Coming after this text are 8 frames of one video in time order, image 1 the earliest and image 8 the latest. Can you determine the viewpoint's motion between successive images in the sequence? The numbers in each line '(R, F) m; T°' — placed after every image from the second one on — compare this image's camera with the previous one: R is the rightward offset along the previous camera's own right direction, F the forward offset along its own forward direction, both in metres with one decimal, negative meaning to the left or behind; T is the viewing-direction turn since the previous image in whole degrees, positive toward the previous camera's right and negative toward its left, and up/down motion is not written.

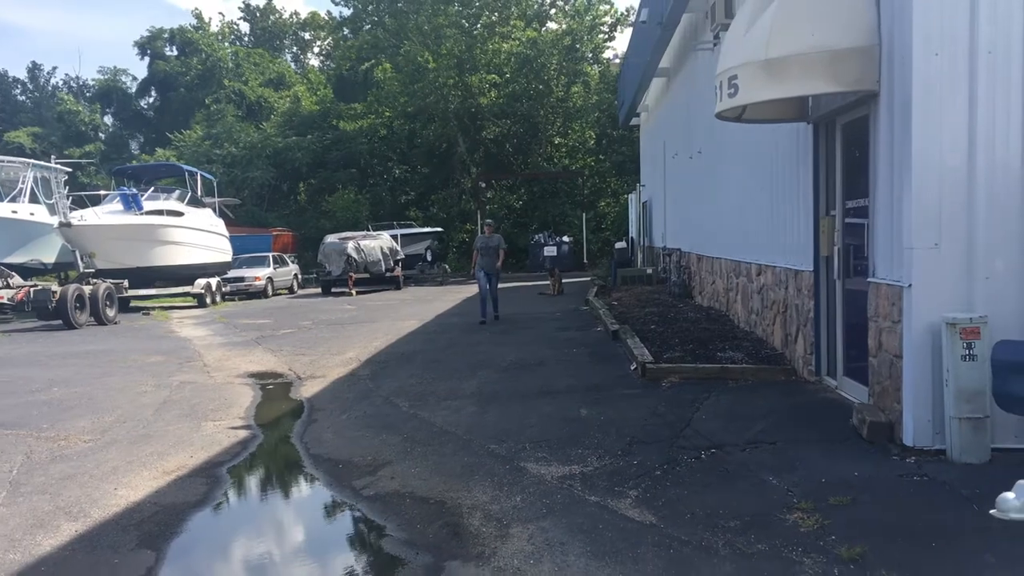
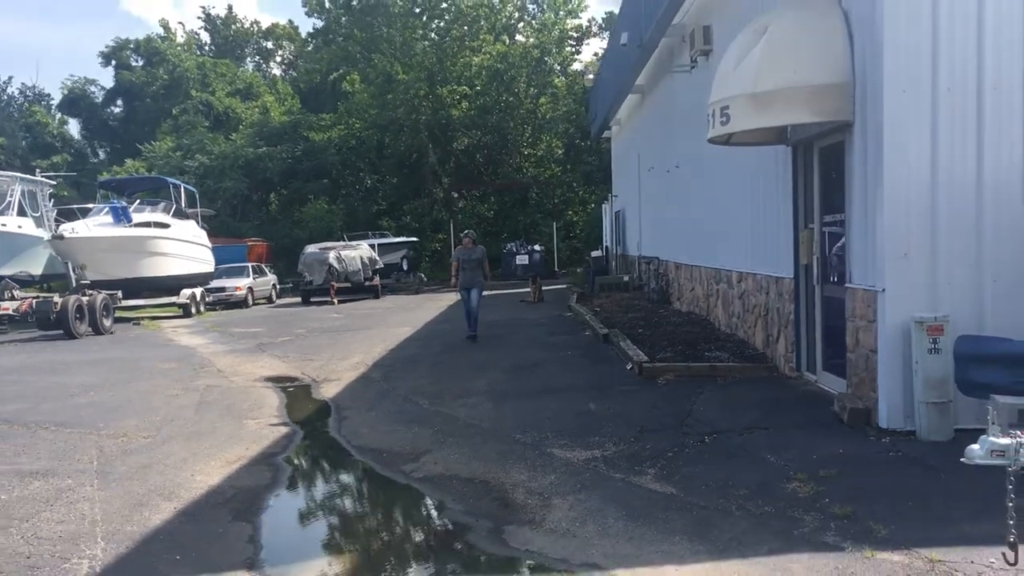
(-0.5, -0.9) m; +2°
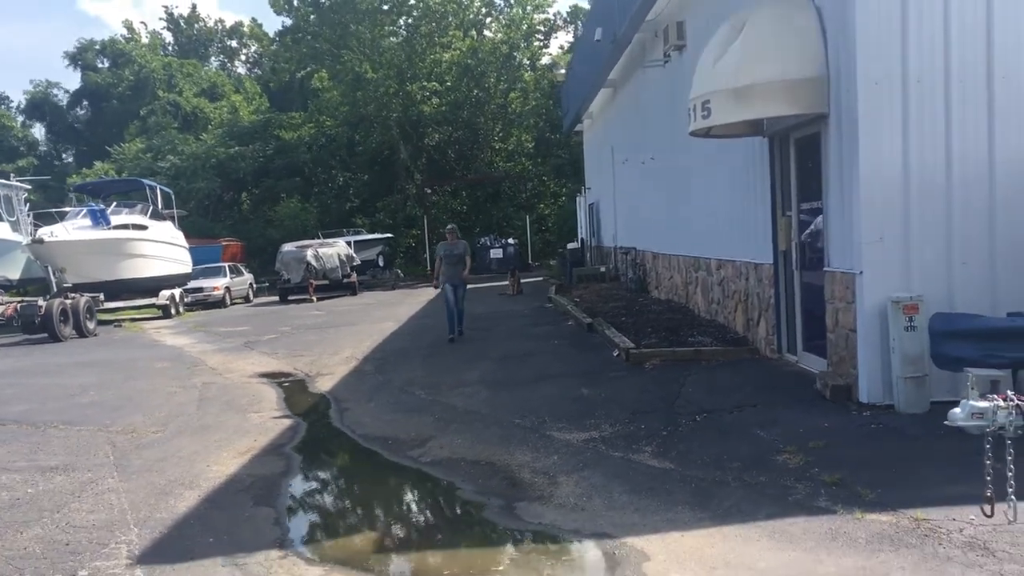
(-0.2, -0.3) m; +2°
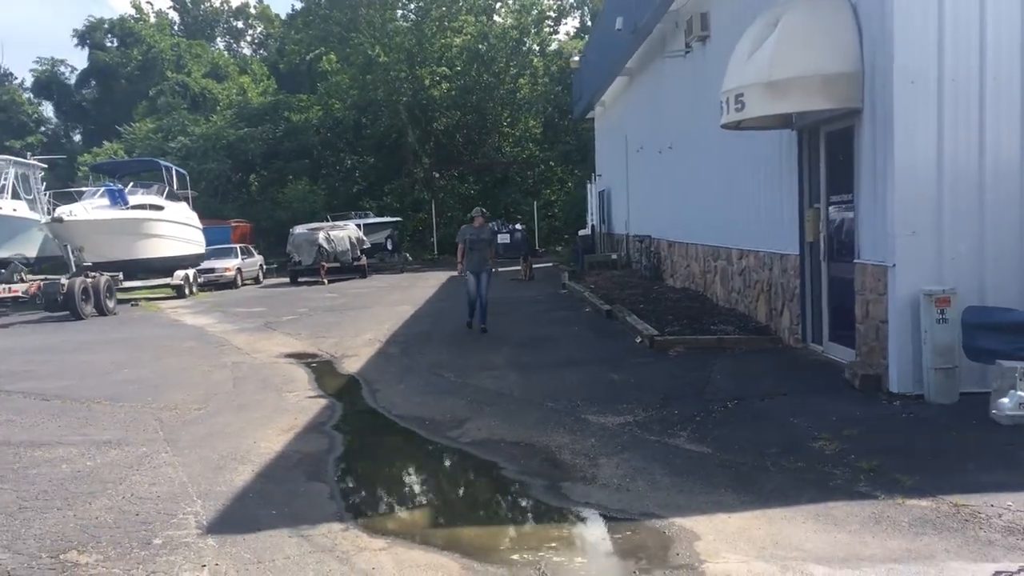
(-0.3, -0.2) m; 0°
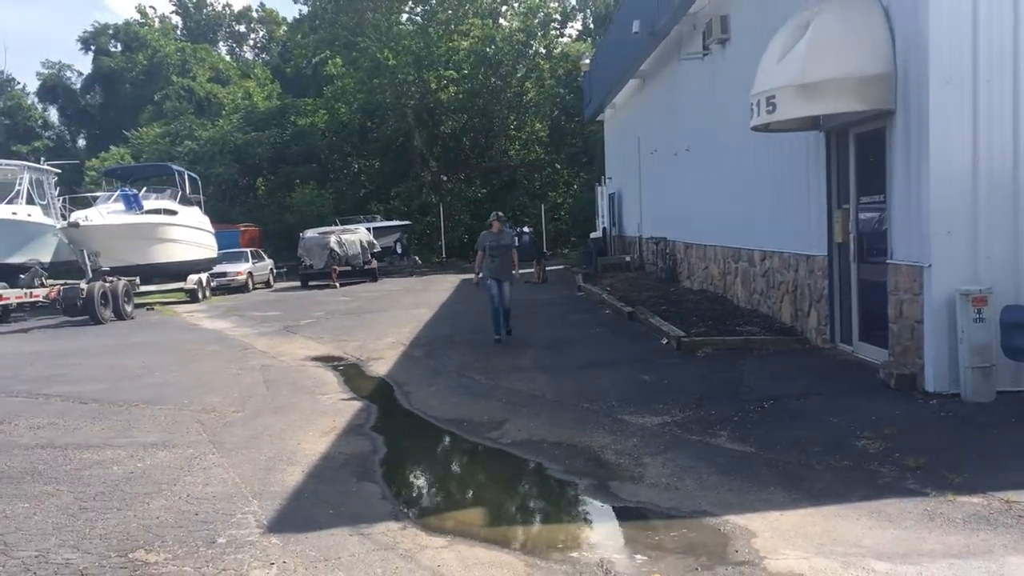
(-0.3, -0.1) m; 0°
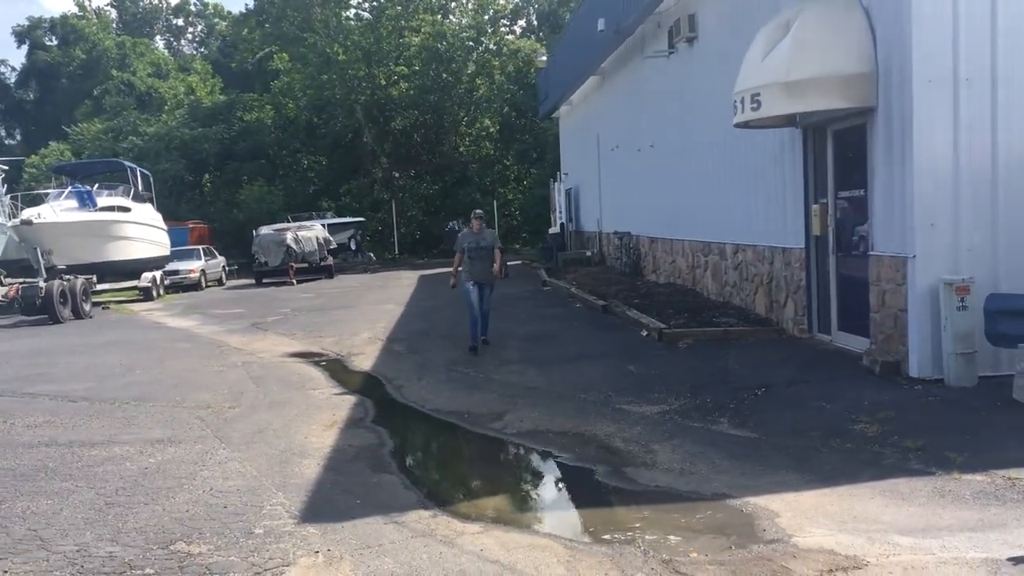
(-0.5, -0.1) m; +3°
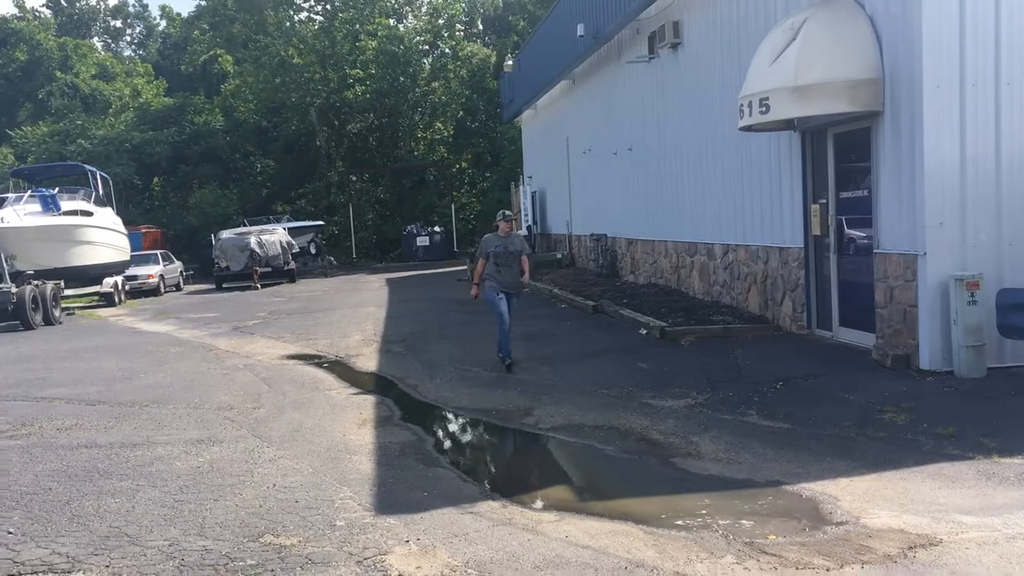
(-0.7, -0.1) m; +3°
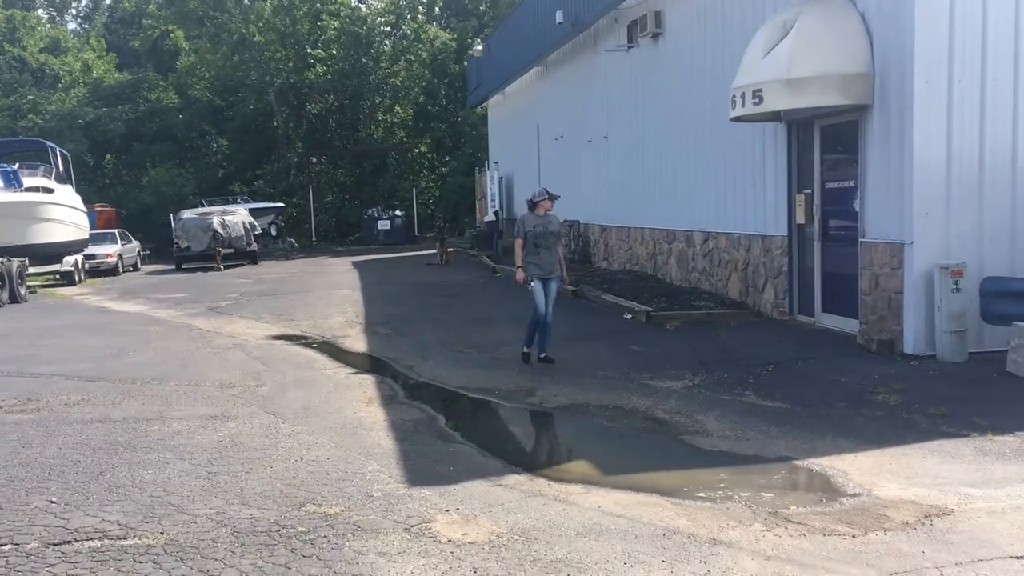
(-0.5, -0.2) m; +3°
